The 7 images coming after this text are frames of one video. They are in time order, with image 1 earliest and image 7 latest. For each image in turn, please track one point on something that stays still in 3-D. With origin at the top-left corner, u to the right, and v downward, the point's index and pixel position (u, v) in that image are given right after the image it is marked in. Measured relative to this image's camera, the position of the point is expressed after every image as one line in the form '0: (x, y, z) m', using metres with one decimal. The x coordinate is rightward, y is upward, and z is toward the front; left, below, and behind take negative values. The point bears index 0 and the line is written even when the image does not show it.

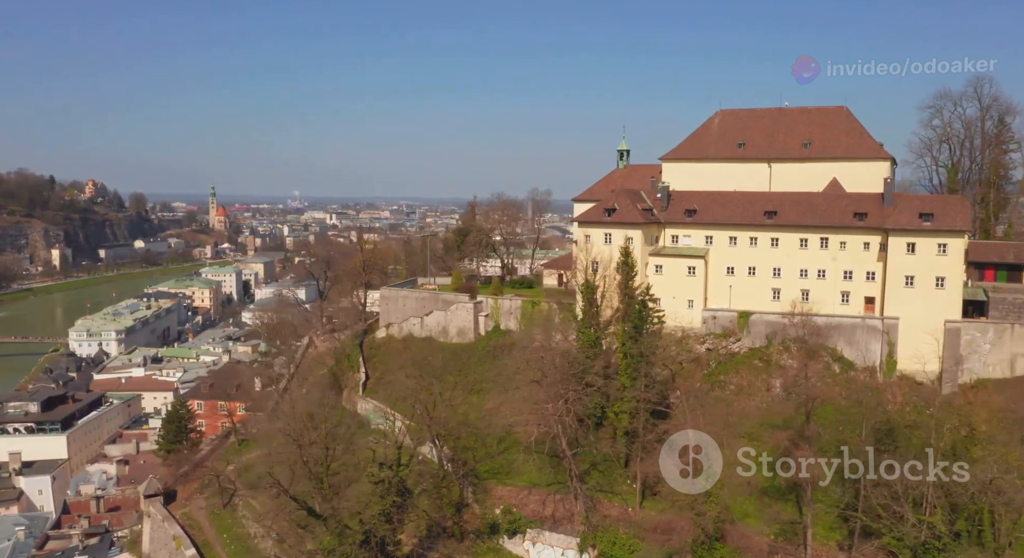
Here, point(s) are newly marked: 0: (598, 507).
0: (+2.1, -5.5, +19.3) m
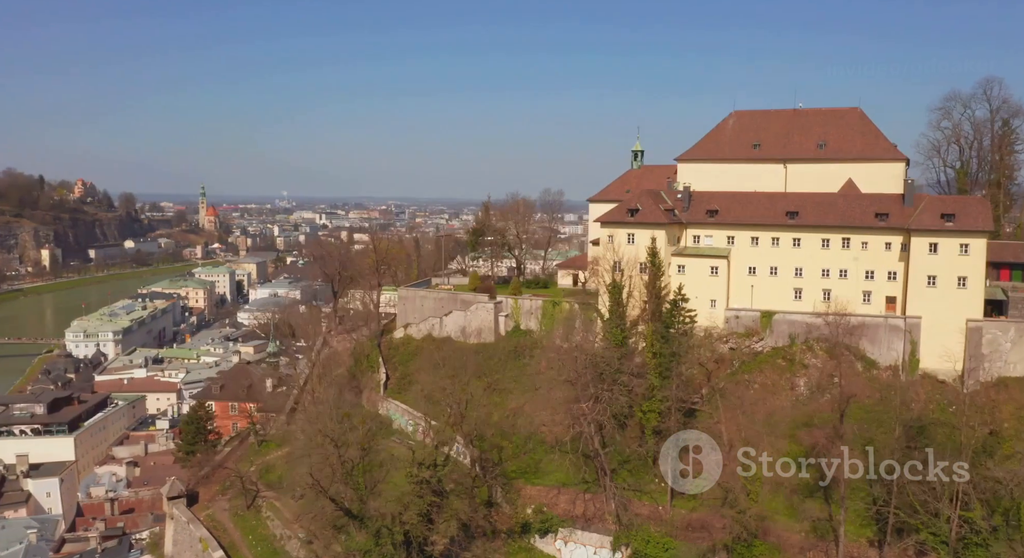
0: (+2.8, -5.5, +19.4) m
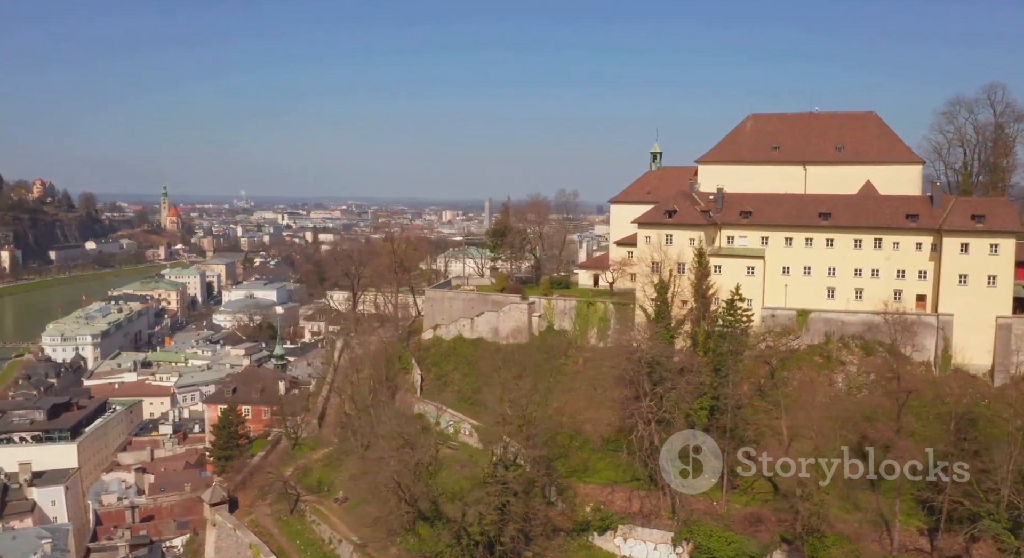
0: (+4.3, -5.5, +19.8) m
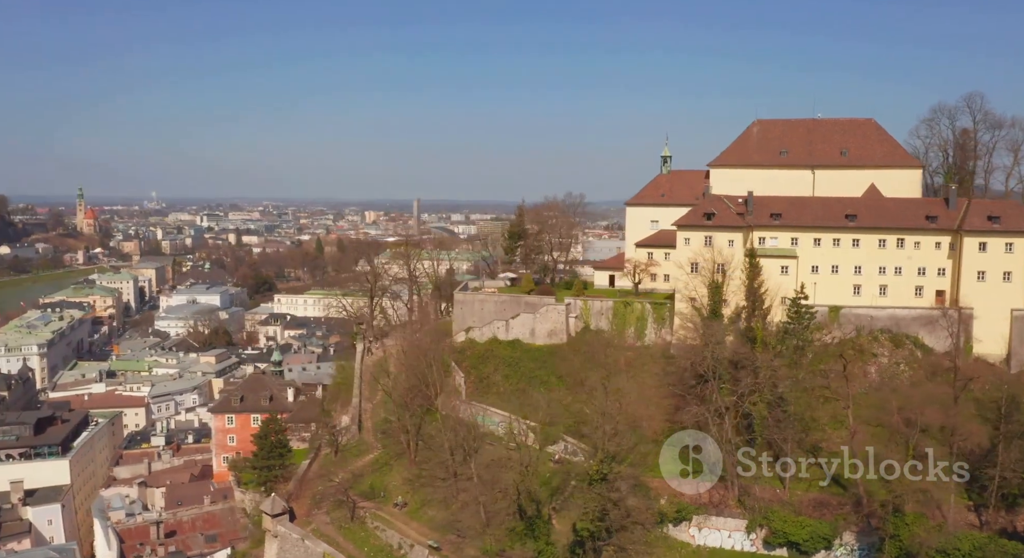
0: (+6.3, -5.5, +20.7) m
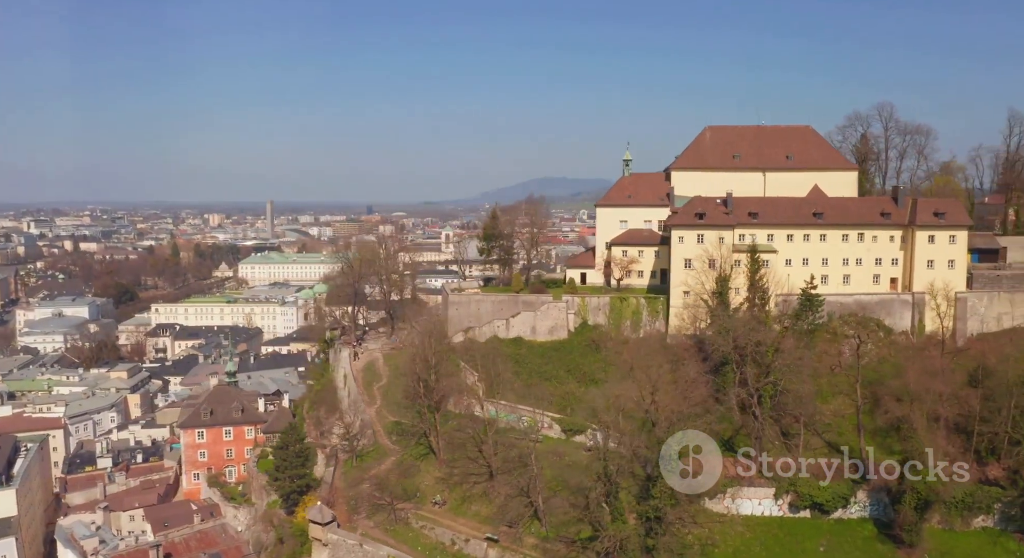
0: (+7.6, -5.3, +23.0) m
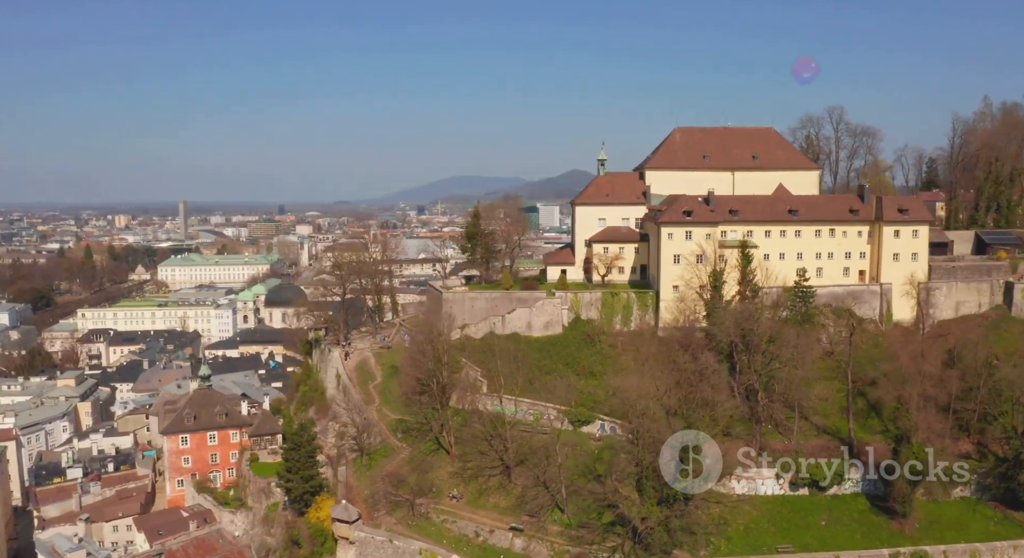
0: (+8.0, -5.1, +24.4) m
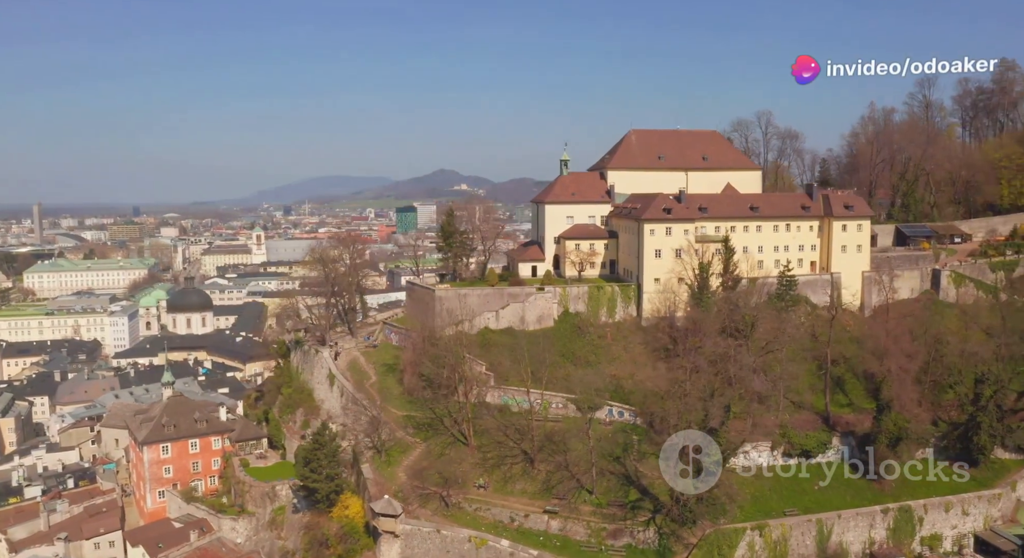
0: (+8.4, -4.8, +26.8) m
